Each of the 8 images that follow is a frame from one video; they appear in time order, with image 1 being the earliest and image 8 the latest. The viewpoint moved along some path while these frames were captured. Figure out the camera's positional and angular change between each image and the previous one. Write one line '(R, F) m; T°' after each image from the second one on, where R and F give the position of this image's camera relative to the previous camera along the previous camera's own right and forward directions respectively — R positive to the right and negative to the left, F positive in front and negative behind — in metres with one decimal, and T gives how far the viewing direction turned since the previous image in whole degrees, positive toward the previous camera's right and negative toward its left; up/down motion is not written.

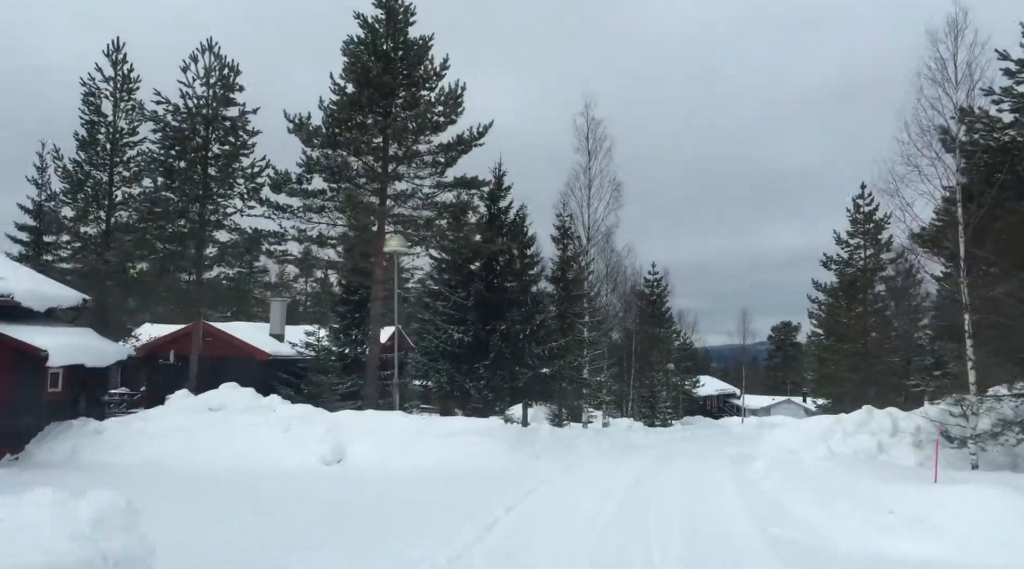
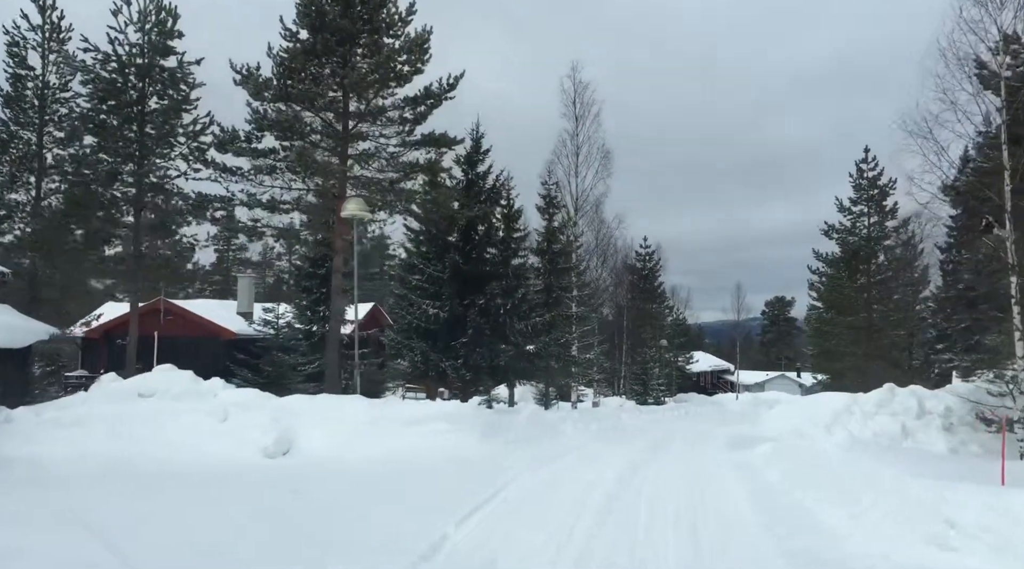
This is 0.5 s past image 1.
(+0.3, +2.0) m; 0°
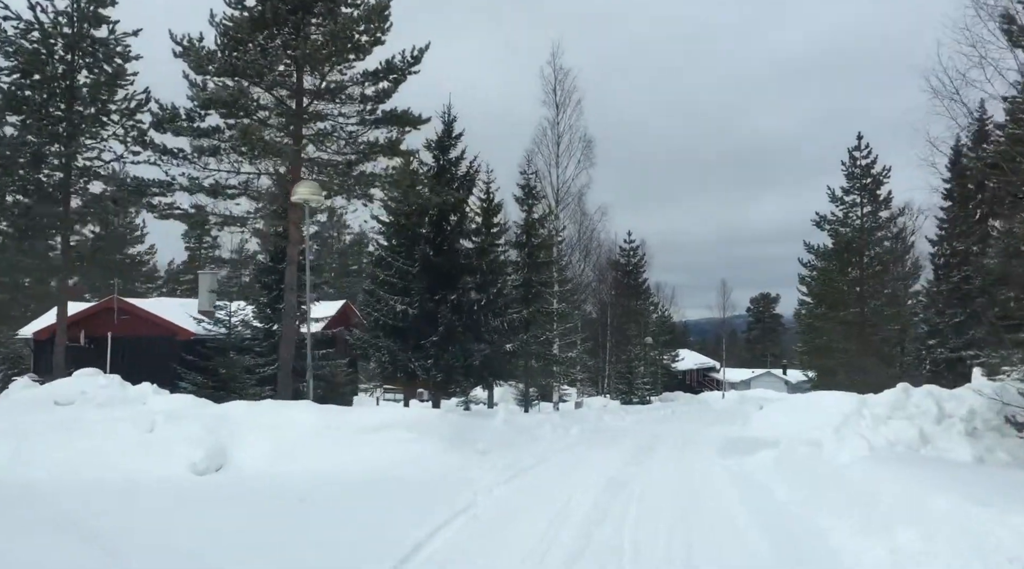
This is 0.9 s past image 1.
(+0.2, +1.6) m; +1°
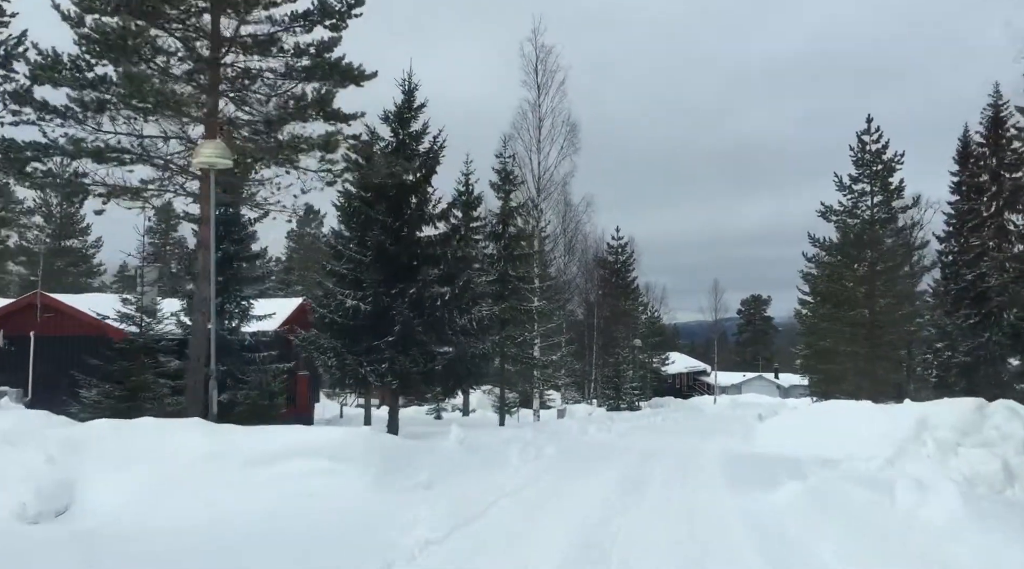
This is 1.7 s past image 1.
(+0.4, +3.0) m; +1°
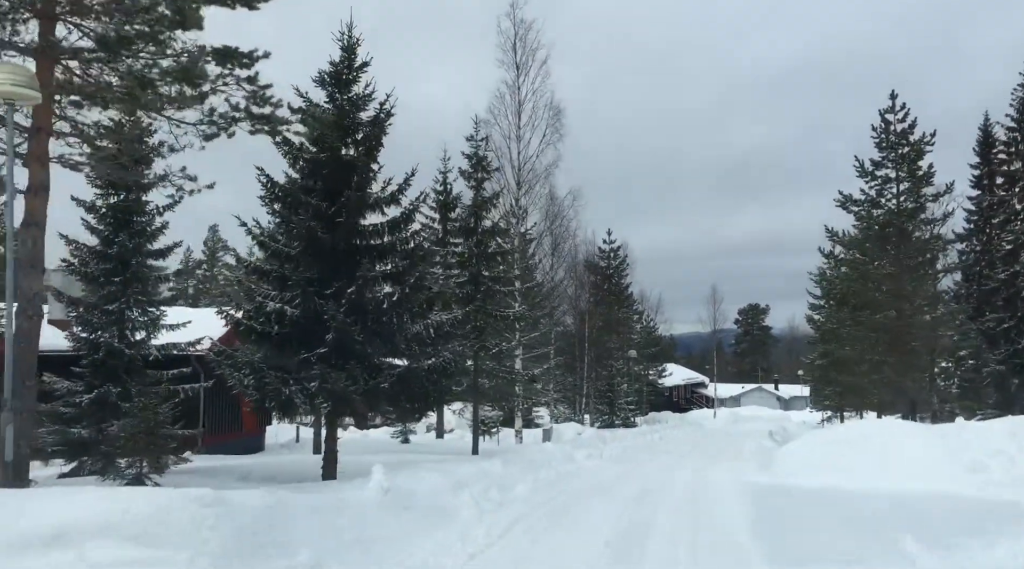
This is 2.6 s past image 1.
(+0.5, +3.8) m; 0°
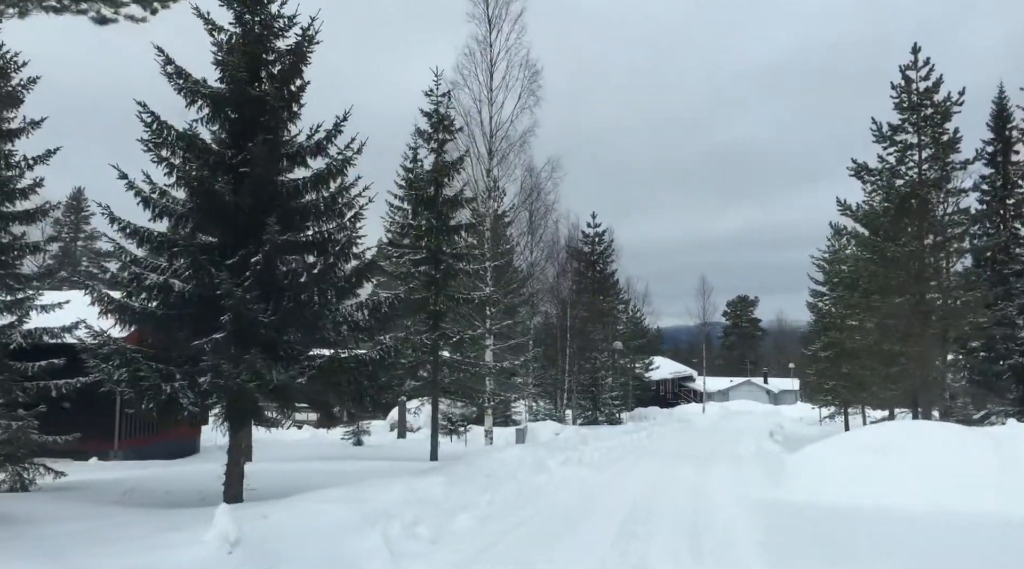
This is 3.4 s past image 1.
(+0.5, +3.3) m; +1°
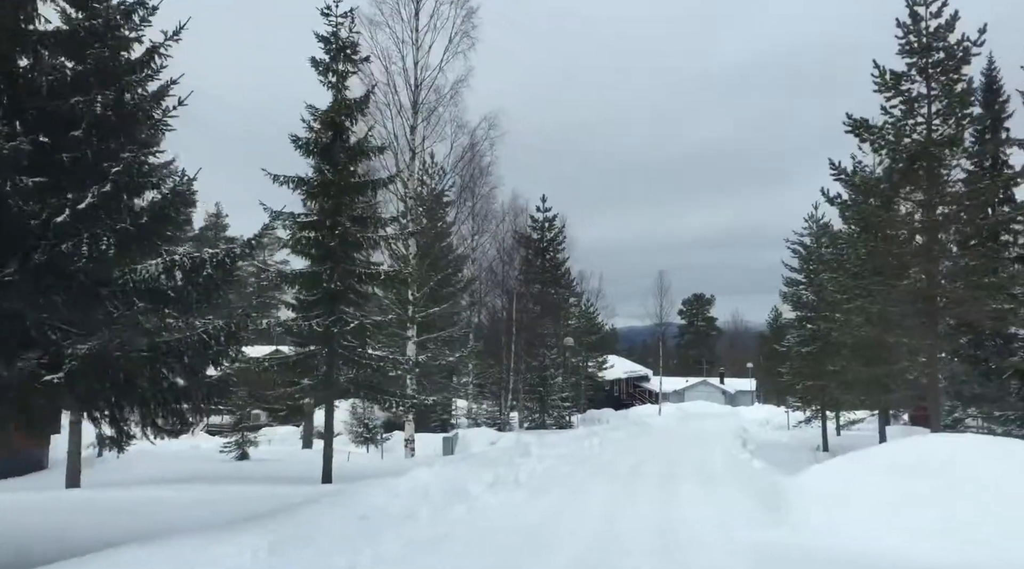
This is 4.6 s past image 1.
(+0.6, +4.3) m; +3°
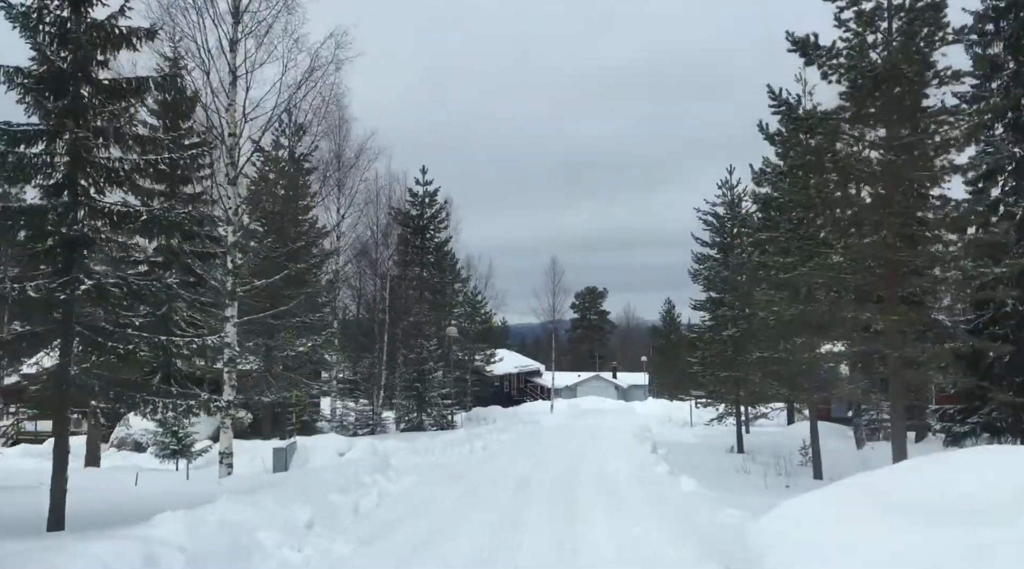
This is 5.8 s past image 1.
(+0.7, +4.7) m; +7°
